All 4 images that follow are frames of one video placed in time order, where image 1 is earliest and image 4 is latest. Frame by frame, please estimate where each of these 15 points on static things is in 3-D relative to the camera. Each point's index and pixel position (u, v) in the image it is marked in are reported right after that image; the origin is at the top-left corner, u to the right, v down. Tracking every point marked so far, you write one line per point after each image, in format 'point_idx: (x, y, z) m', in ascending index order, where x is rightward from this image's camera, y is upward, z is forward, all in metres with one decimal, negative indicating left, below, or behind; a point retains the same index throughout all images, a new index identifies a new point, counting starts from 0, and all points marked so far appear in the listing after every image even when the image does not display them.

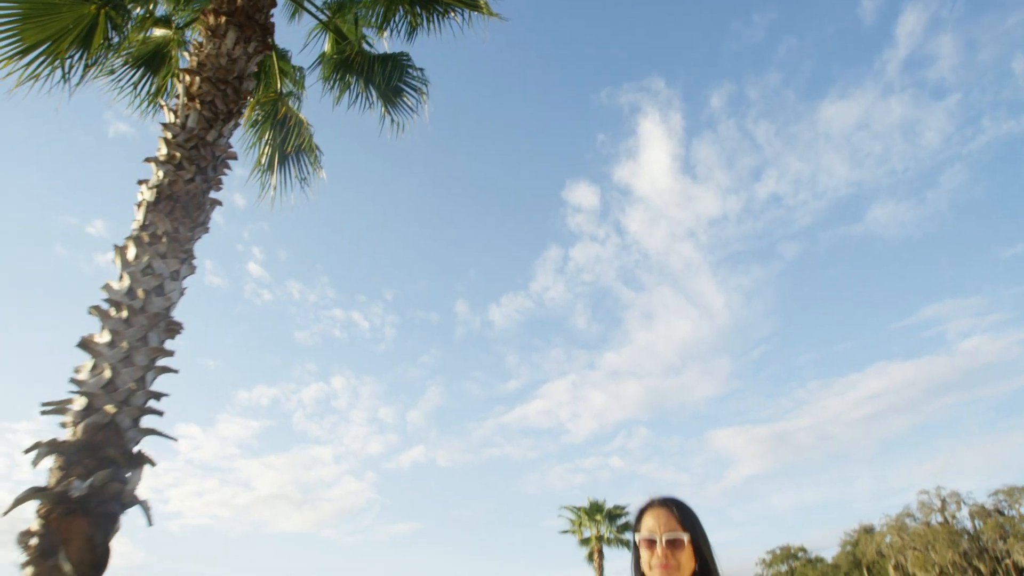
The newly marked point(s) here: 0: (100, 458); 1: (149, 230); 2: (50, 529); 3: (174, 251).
0: (-2.6, -1.1, +4.0) m
1: (-2.8, +0.5, +4.9) m
2: (-2.8, -1.4, +3.8) m
3: (-2.6, +0.3, +4.9) m
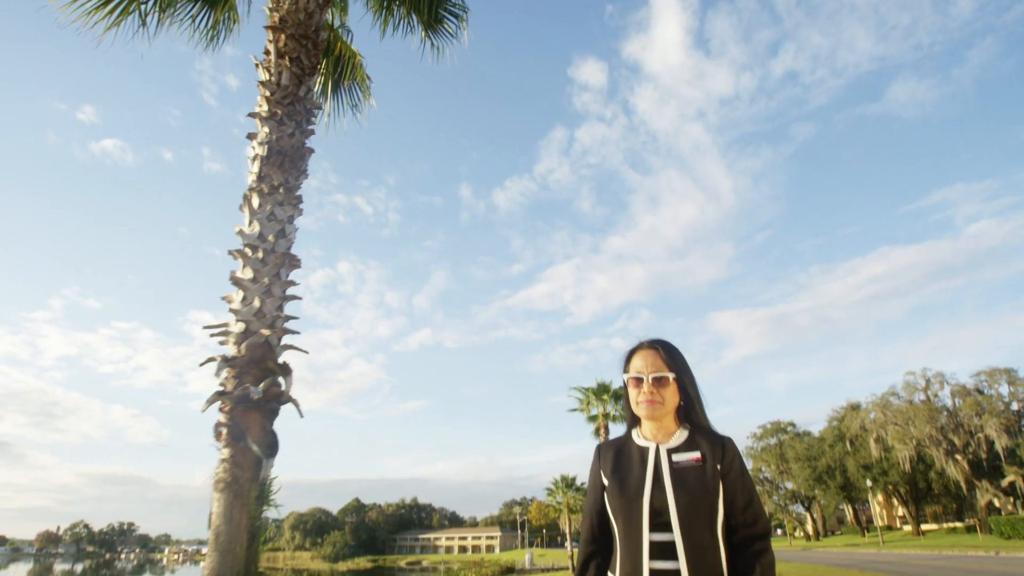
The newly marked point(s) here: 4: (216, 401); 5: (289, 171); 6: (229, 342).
0: (-2.1, -0.7, +5.3) m
1: (-2.3, +1.0, +5.8) m
2: (-2.2, -1.1, +5.1) m
3: (-2.1, +0.8, +5.9) m
4: (-2.4, -0.9, +5.1) m
5: (-2.1, +1.1, +5.9) m
6: (-2.4, -0.4, +5.3) m
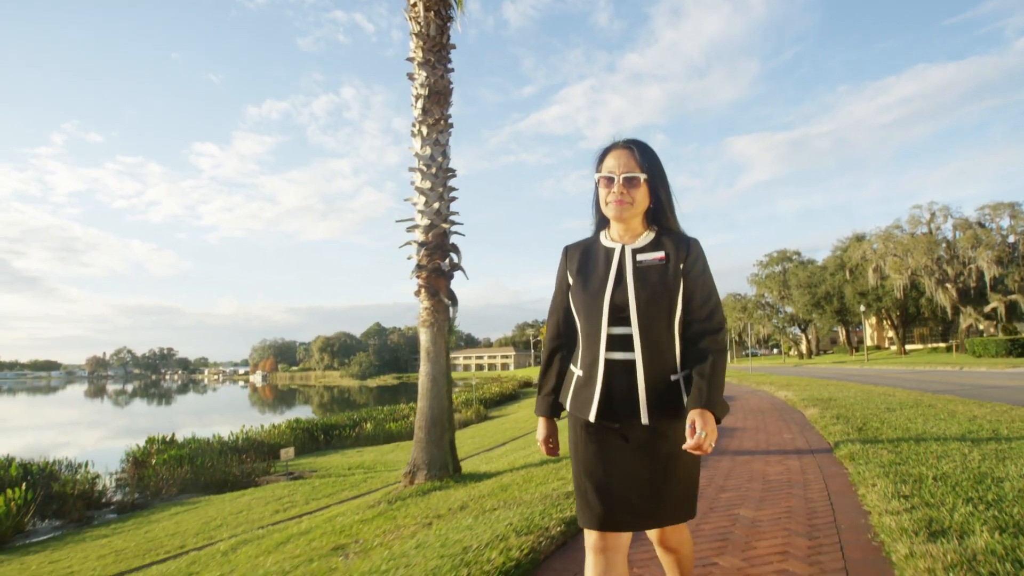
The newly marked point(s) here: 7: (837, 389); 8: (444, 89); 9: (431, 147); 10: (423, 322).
0: (-0.9, +0.5, +8.0) m
1: (-1.1, +2.2, +8.2) m
2: (-1.0, 0.0, +8.0) m
3: (-0.9, +2.1, +8.2) m
4: (-1.2, +0.2, +8.0) m
5: (-0.9, +2.4, +8.2) m
6: (-1.2, +0.7, +8.0) m
7: (+7.9, -2.5, +15.5) m
8: (-0.9, +2.6, +8.3) m
9: (-1.1, +1.8, +8.1) m
10: (-1.1, -0.5, +8.0) m
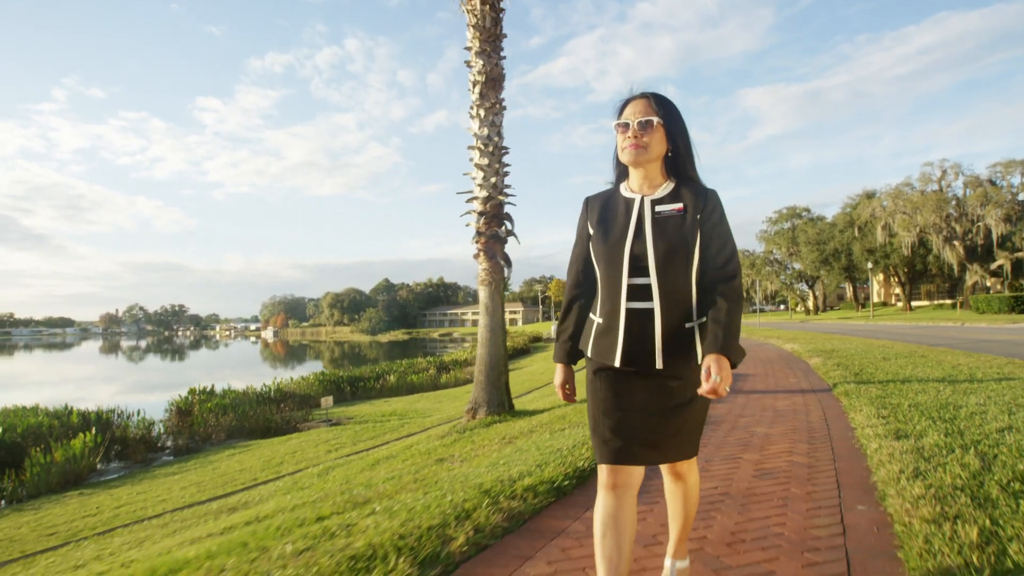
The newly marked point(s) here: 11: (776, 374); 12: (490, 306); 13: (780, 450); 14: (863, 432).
0: (-0.2, +1.0, +9.3) m
1: (-0.4, +2.7, +9.3) m
2: (-0.4, +0.6, +9.2) m
3: (-0.2, +2.6, +9.3) m
4: (-0.5, +0.7, +9.3) m
5: (-0.2, +2.9, +9.3) m
6: (-0.5, +1.2, +9.3) m
7: (+8.7, -1.4, +16.8) m
8: (-0.2, +3.1, +9.4) m
9: (-0.4, +2.3, +9.2) m
10: (-0.4, 0.0, +9.3) m
11: (+4.5, -1.5, +10.9) m
12: (-0.3, -0.3, +9.3) m
13: (+2.1, -1.3, +5.0) m
14: (+2.8, -1.2, +5.1) m
